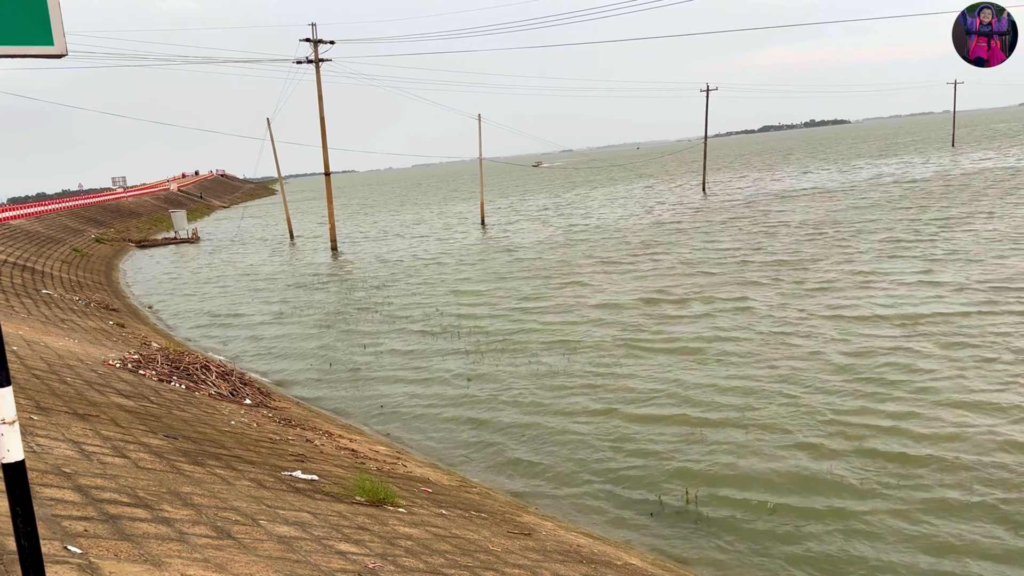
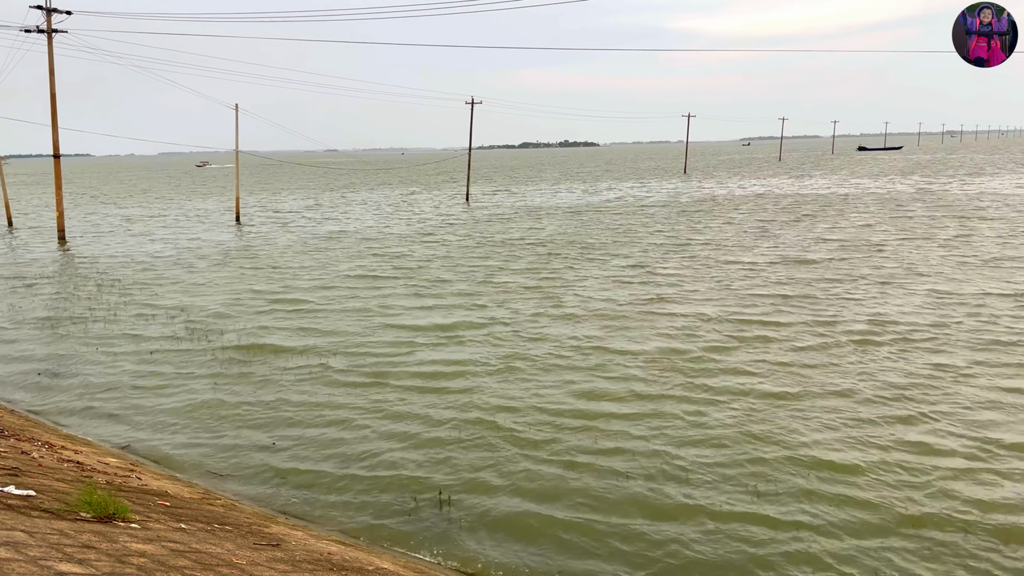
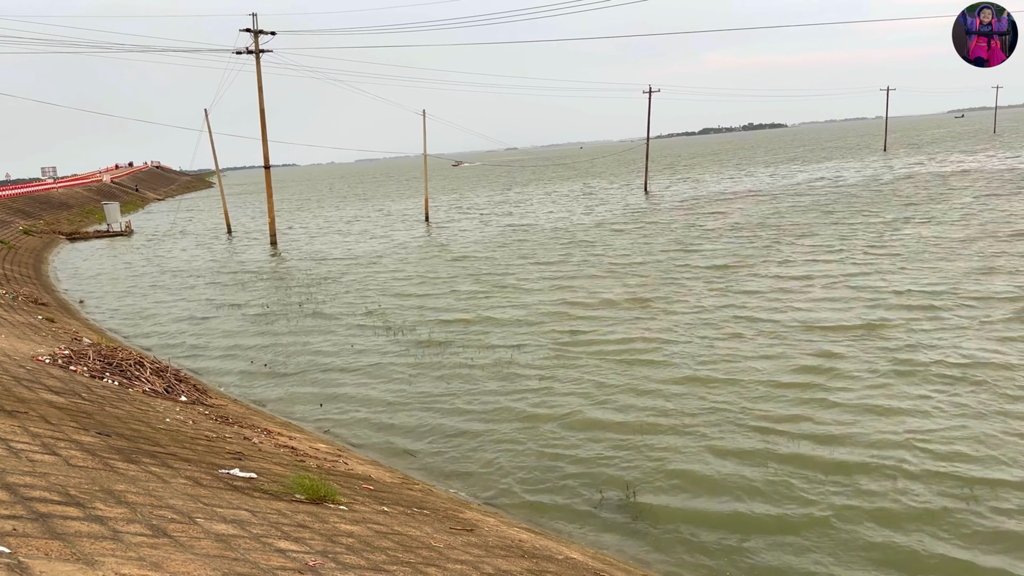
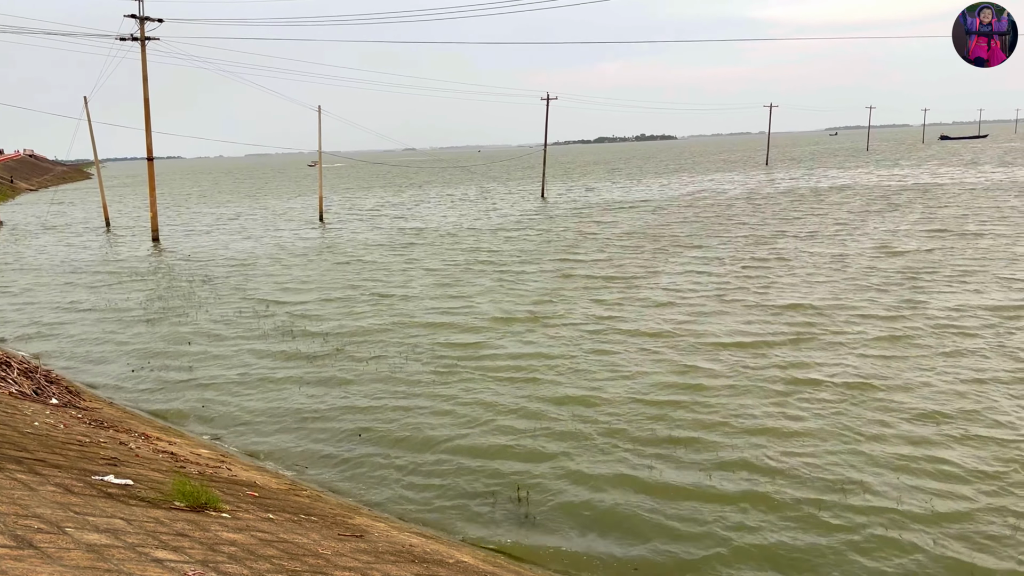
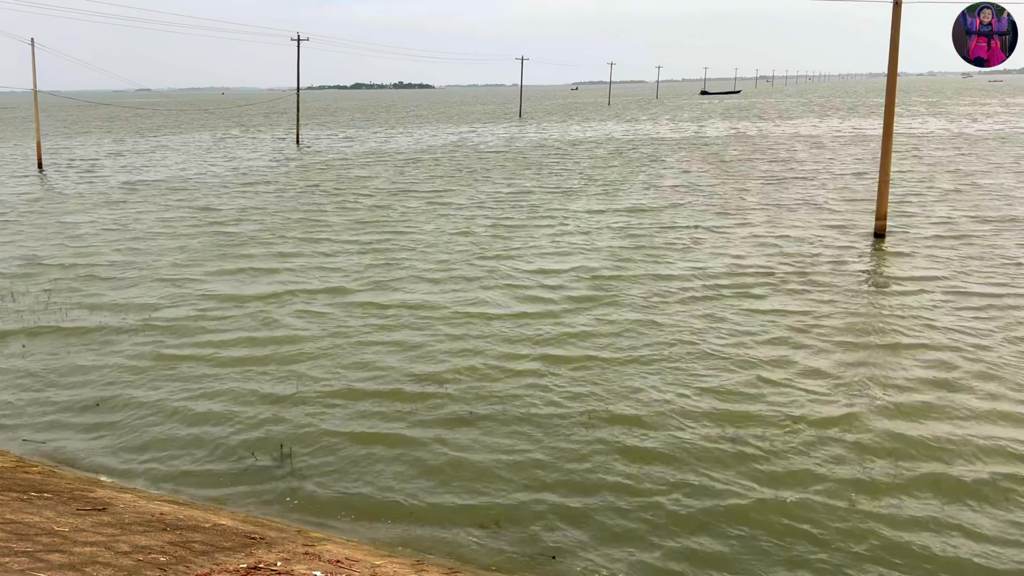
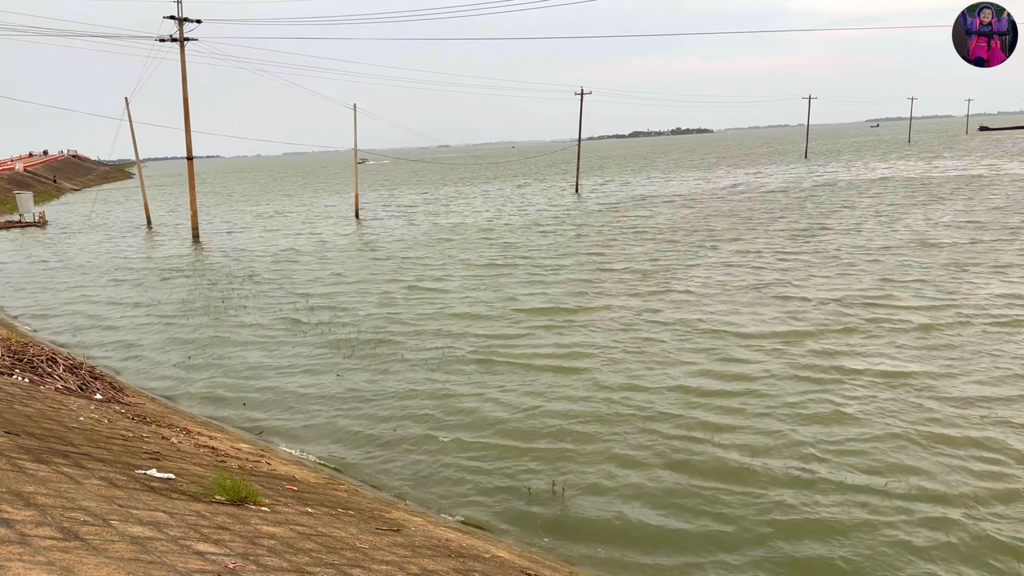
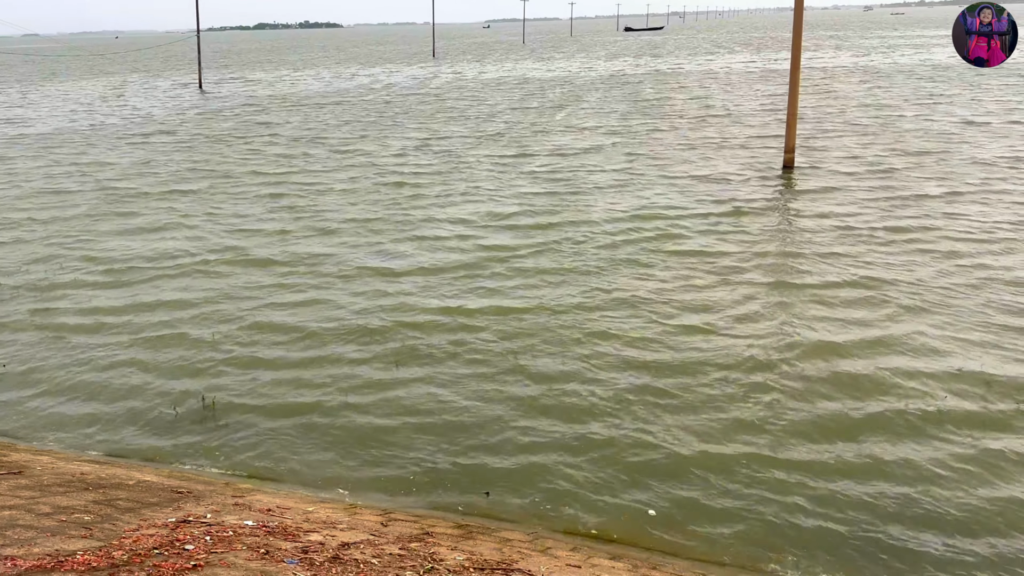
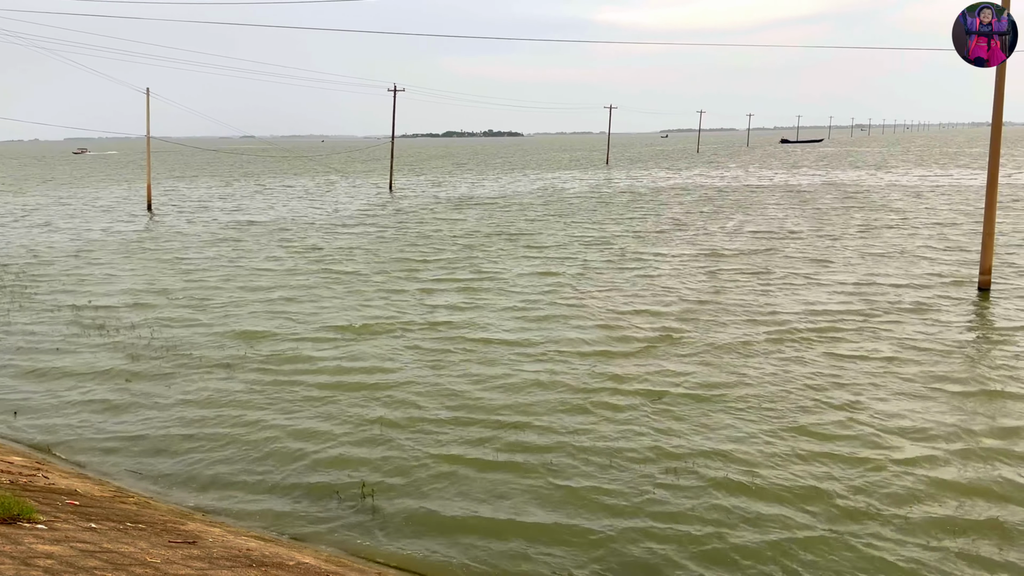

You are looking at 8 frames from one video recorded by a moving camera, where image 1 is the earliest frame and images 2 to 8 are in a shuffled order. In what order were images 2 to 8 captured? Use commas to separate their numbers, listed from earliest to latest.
3, 6, 4, 2, 8, 5, 7
